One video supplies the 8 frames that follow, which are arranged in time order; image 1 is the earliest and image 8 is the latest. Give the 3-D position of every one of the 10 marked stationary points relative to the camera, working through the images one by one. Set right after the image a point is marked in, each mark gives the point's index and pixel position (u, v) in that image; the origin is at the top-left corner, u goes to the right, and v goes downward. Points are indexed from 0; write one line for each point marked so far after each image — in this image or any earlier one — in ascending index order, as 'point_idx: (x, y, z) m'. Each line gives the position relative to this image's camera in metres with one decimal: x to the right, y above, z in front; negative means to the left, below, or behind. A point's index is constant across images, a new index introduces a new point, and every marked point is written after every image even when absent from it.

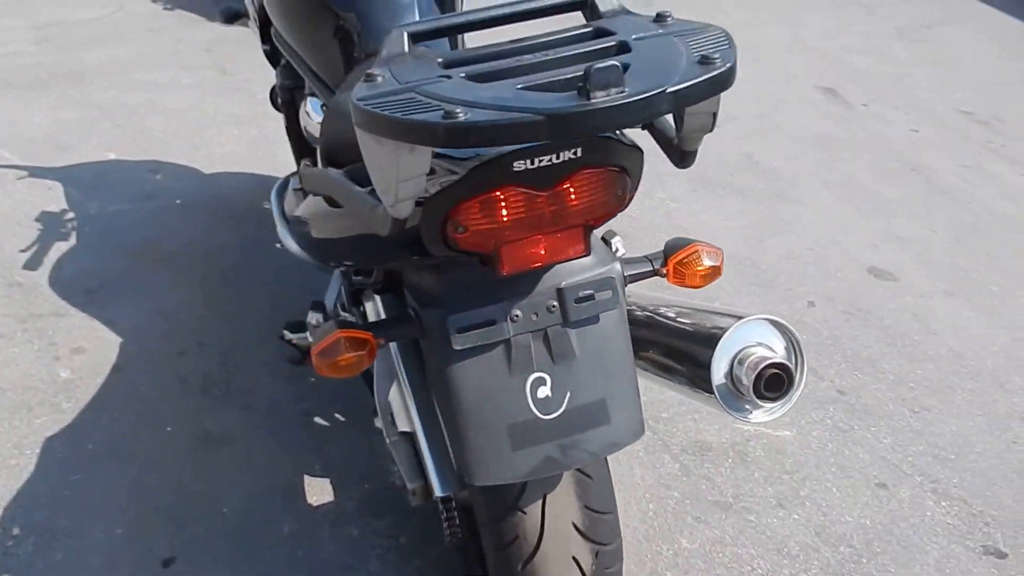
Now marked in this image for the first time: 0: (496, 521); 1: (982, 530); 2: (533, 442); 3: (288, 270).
0: (0.0, -0.4, +1.6) m
1: (+1.4, -0.7, +2.7) m
2: (0.0, -0.2, +1.4) m
3: (-0.8, 0.0, +3.5) m
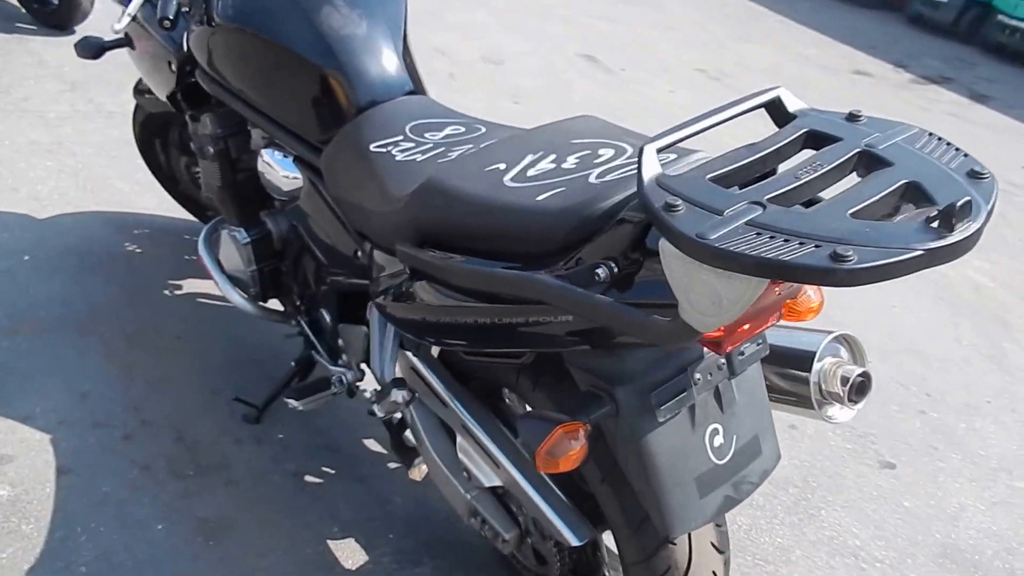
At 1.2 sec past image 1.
0: (+0.3, -0.5, +1.8) m
1: (+1.3, -0.6, +3.2) m
2: (+0.4, -0.3, +1.5) m
3: (-1.1, -0.2, +3.2) m
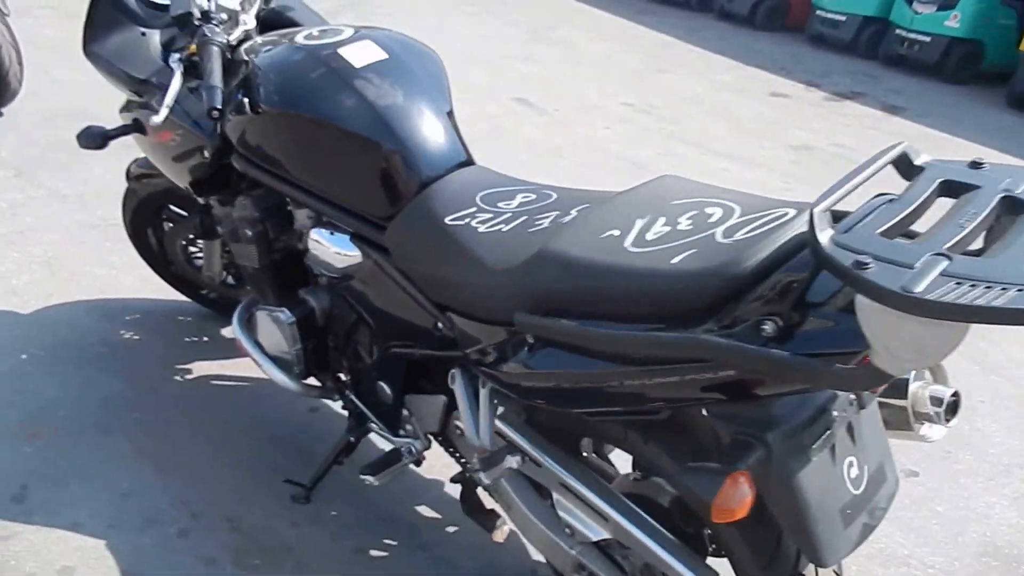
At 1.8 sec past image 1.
0: (+0.5, -0.6, +1.8) m
1: (+1.5, -0.6, +3.3) m
2: (+0.6, -0.4, +1.6) m
3: (-1.0, -0.5, +3.2) m
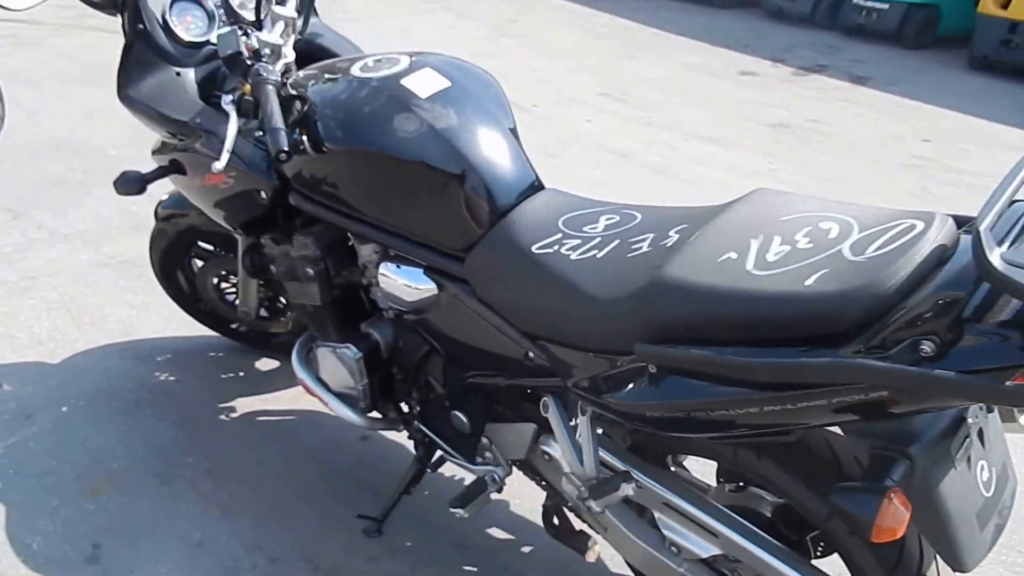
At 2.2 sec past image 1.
0: (+0.8, -0.6, +1.8) m
1: (+1.7, -0.6, +3.4) m
2: (+0.9, -0.4, +1.6) m
3: (-0.8, -0.6, +3.1) m
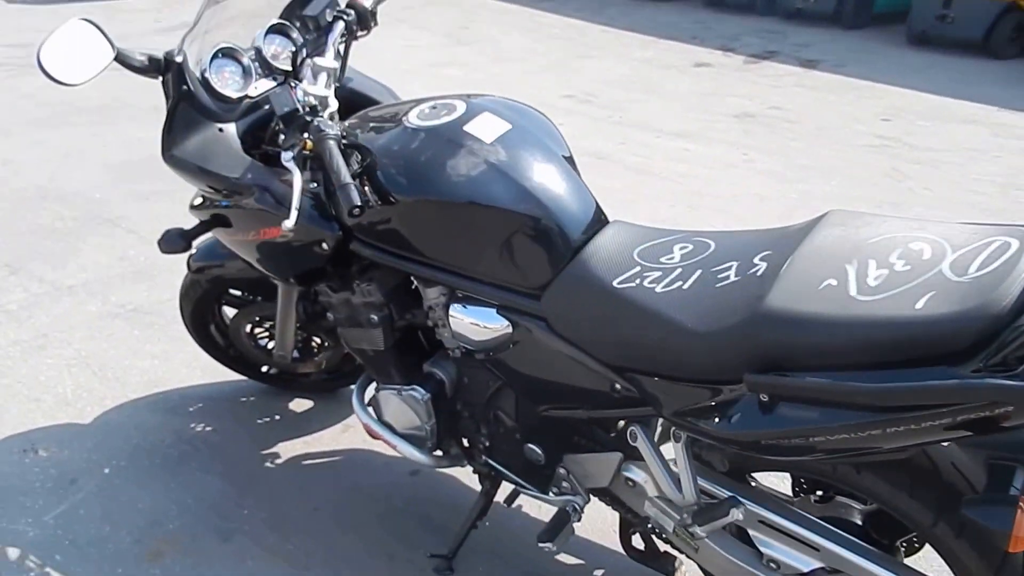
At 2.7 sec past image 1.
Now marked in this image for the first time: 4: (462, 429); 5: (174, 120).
0: (+1.0, -0.7, +1.9) m
1: (+1.8, -0.5, +3.5) m
2: (+1.1, -0.4, +1.7) m
3: (-0.6, -0.7, +3.1) m
4: (-0.1, -0.4, +2.6) m
5: (-1.0, +0.5, +2.6) m
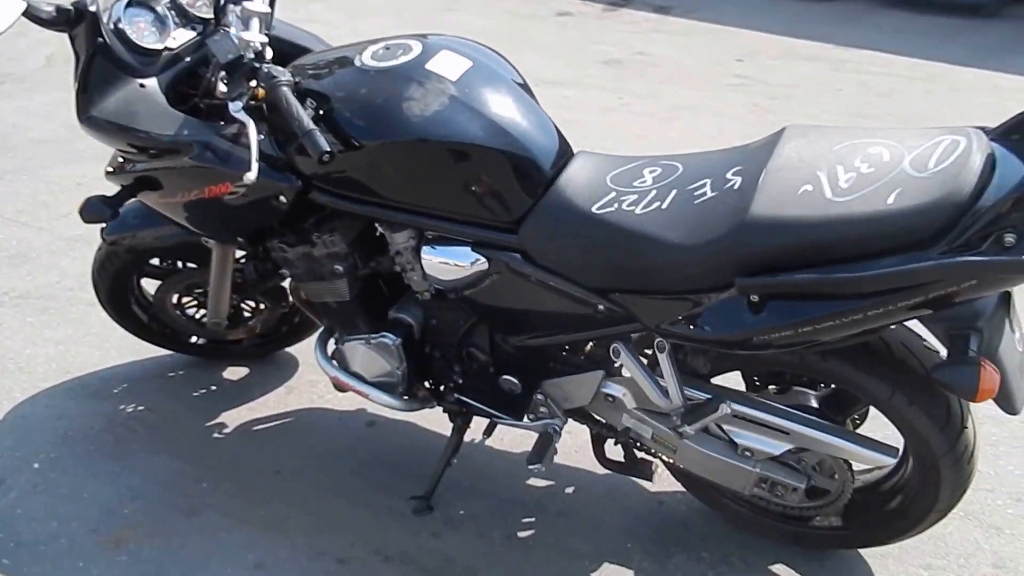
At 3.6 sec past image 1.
0: (+1.1, -0.4, +2.2) m
1: (+1.6, -0.1, +3.9) m
2: (+1.2, -0.2, +2.0) m
3: (-0.8, -0.6, +3.1) m
4: (-0.2, -0.2, +2.6) m
5: (-1.2, +0.6, +2.4) m
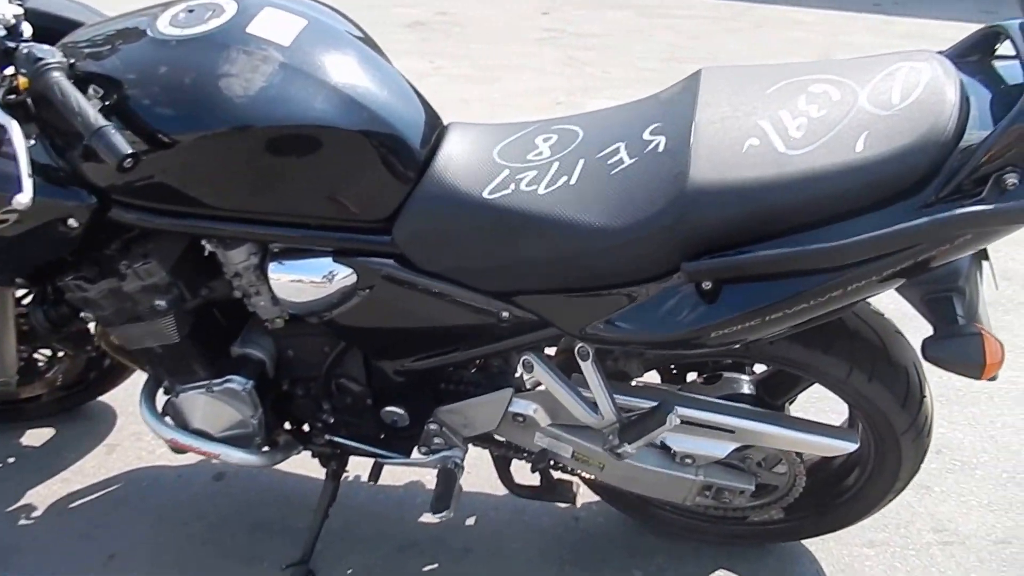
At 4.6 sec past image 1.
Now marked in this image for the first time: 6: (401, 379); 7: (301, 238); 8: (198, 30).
0: (+0.9, -0.3, +1.9) m
1: (+1.0, +0.1, +3.7) m
2: (+1.0, -0.1, +1.7) m
3: (-1.1, -0.7, +2.5) m
4: (-0.5, -0.3, +2.1) m
5: (-1.5, +0.4, +1.7) m
6: (-0.3, -0.2, +2.0) m
7: (-0.4, +0.1, +1.8) m
8: (-0.7, +0.5, +1.8) m
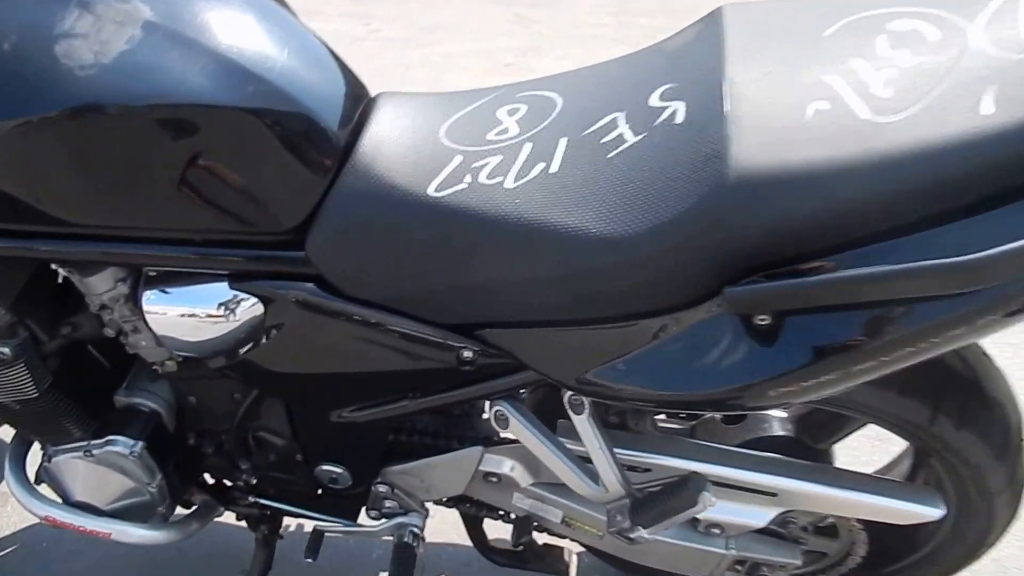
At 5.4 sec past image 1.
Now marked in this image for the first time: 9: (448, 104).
0: (+0.8, -0.3, +1.4) m
1: (+0.9, +0.1, +3.2) m
2: (+0.9, -0.1, +1.3) m
3: (-1.1, -0.7, +2.0) m
4: (-0.6, -0.3, +1.7) m
5: (-1.5, +0.3, +1.2) m
6: (-0.3, -0.3, +1.6) m
7: (-0.5, 0.0, +1.3) m
8: (-0.7, +0.5, +1.3) m
9: (-0.1, +0.3, +1.4) m
